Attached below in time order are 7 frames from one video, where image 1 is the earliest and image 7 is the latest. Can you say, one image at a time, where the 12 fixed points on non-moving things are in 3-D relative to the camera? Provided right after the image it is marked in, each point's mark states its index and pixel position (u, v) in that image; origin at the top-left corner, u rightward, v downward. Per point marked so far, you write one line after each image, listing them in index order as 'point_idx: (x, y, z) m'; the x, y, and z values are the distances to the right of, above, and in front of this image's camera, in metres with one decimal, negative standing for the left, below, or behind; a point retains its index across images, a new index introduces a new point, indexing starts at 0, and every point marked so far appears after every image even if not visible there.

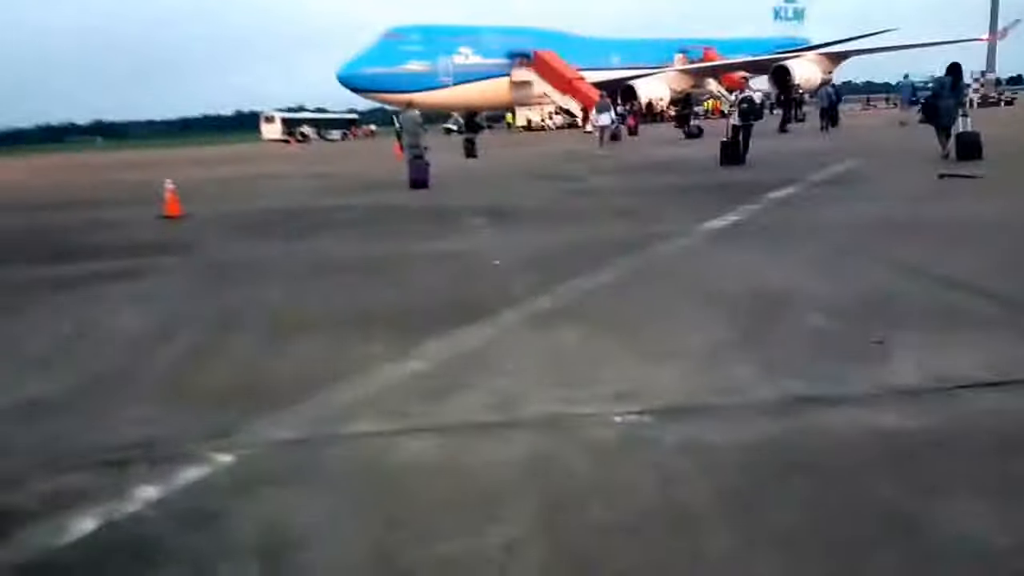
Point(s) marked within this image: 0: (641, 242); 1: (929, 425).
0: (+1.2, +0.4, +9.6) m
1: (+1.5, -0.5, +3.6) m
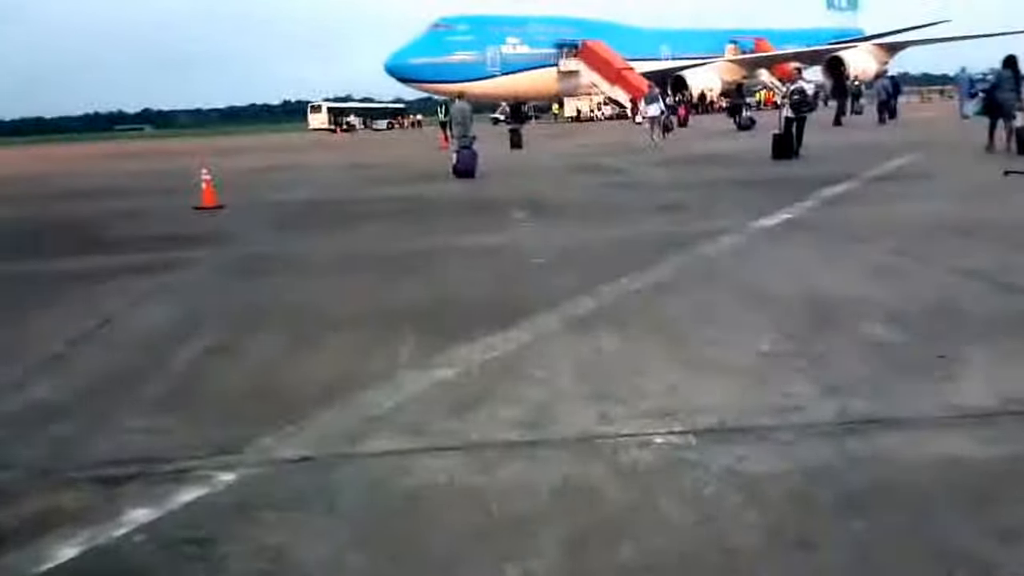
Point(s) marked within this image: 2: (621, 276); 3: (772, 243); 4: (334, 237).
0: (+1.6, +0.4, +9.3) m
1: (+1.6, -0.5, +3.3) m
2: (+0.8, +0.1, +7.3) m
3: (+2.2, +0.4, +8.7) m
4: (-1.9, +0.5, +10.4) m
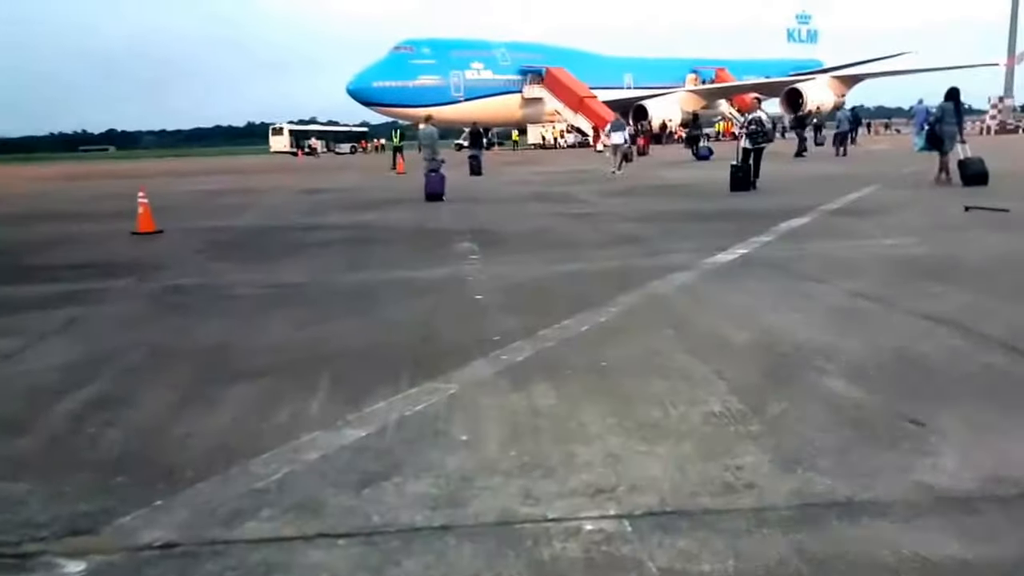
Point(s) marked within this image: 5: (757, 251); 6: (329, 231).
0: (+1.1, +0.1, +8.8) m
1: (+1.3, -0.7, +2.8) m
2: (+0.4, -0.2, +6.8) m
3: (+1.7, +0.1, +8.3) m
4: (-2.4, +0.2, +9.8) m
5: (+2.3, +0.4, +9.9) m
6: (-2.4, +0.7, +13.4) m
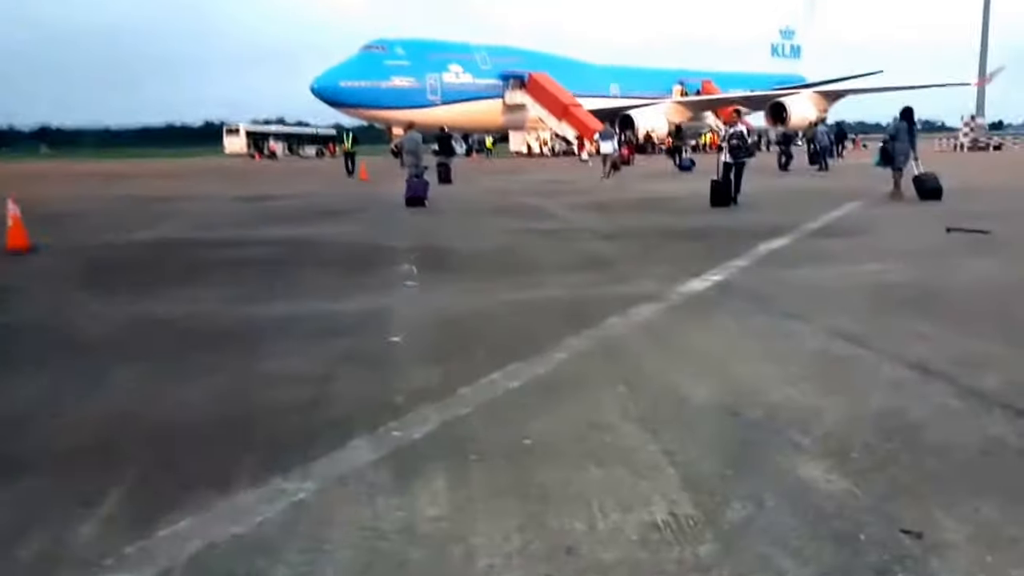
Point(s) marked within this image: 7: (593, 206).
0: (+0.6, -0.2, +7.6) m
1: (+0.9, -1.0, +1.6) m
2: (-0.1, -0.4, +5.7) m
3: (+1.2, -0.2, +7.1) m
4: (-2.9, 0.0, +8.6) m
5: (+1.9, +0.1, +8.8) m
6: (-2.9, +0.5, +12.2) m
7: (+1.3, +1.3, +16.7) m
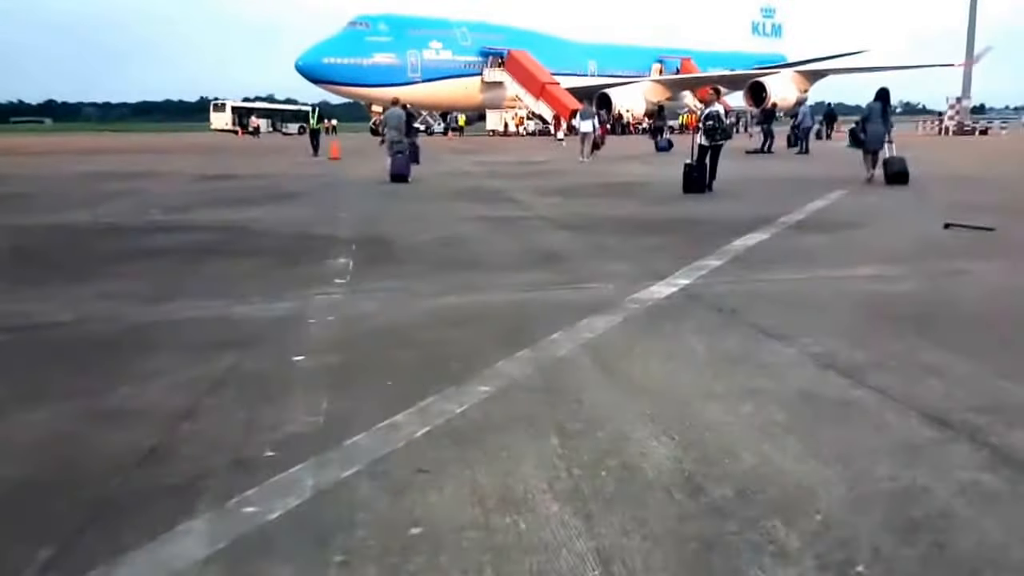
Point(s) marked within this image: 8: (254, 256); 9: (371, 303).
0: (+0.2, -0.2, +6.5) m
1: (+0.6, -1.1, +0.5) m
2: (-0.5, -0.5, +4.5) m
3: (+0.8, -0.3, +6.0) m
4: (-3.3, 0.0, +7.4) m
5: (+1.4, 0.0, +7.7) m
6: (-3.4, +0.6, +10.9) m
7: (+0.7, +1.5, +15.5) m
8: (-2.4, +0.3, +9.5) m
9: (-1.0, -0.1, +7.1) m
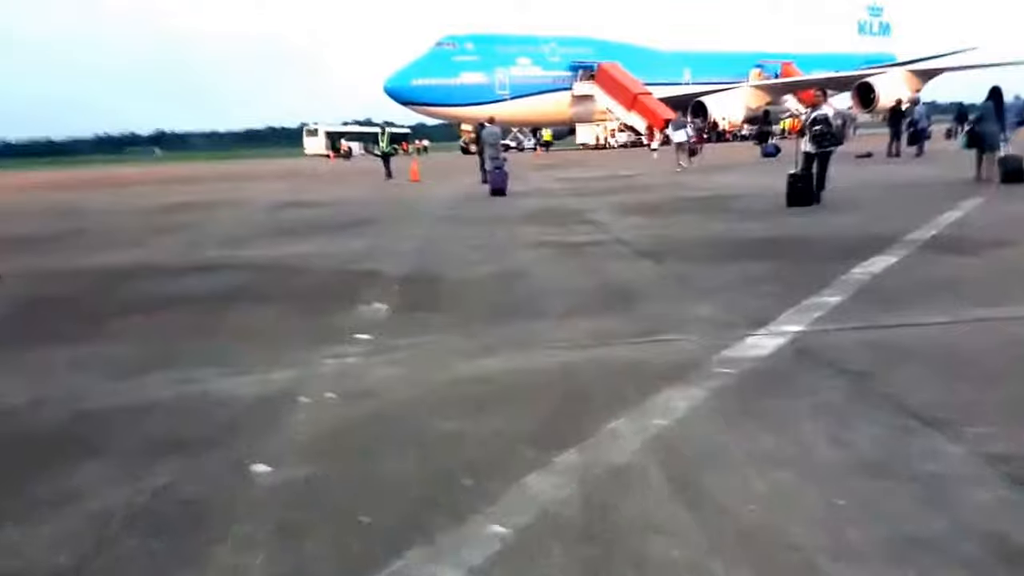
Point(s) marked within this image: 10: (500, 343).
0: (+0.4, -0.5, +4.9) m
1: (+0.3, -1.4, -1.1) m
2: (-0.4, -0.8, +3.0) m
3: (+1.0, -0.6, +4.3) m
4: (-3.0, -0.4, +6.2) m
5: (+1.8, -0.3, +5.9) m
6: (-2.7, +0.1, +9.7) m
7: (+1.8, +1.1, +13.9) m
8: (-1.9, -0.1, +8.2) m
9: (-0.7, -0.4, +5.6) m
10: (0.0, -0.3, +6.2) m
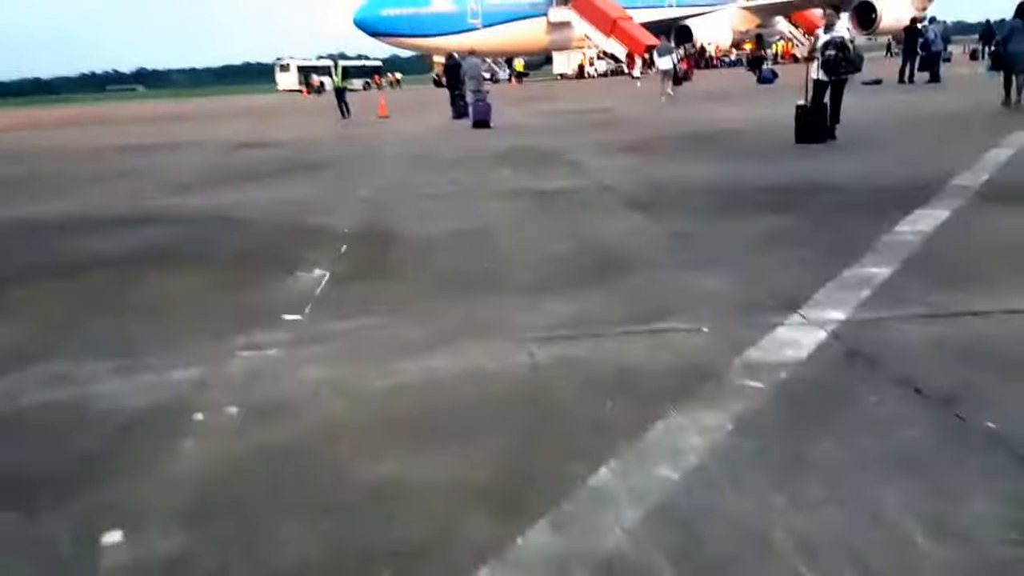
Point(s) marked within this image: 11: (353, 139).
0: (+0.3, -0.5, +3.6) m
1: (+0.2, -1.7, -2.3) m
2: (-0.5, -0.9, +1.7) m
3: (+0.9, -0.5, +3.0) m
4: (-3.2, -0.4, +4.8) m
5: (+1.6, -0.1, +4.6) m
6: (-3.0, +0.4, +8.3) m
7: (+1.5, +1.7, +12.5) m
8: (-2.1, +0.2, +6.8) m
9: (-0.9, -0.4, +4.3) m
10: (-0.2, -0.2, +4.9) m
11: (-2.8, +2.6, +17.7) m
